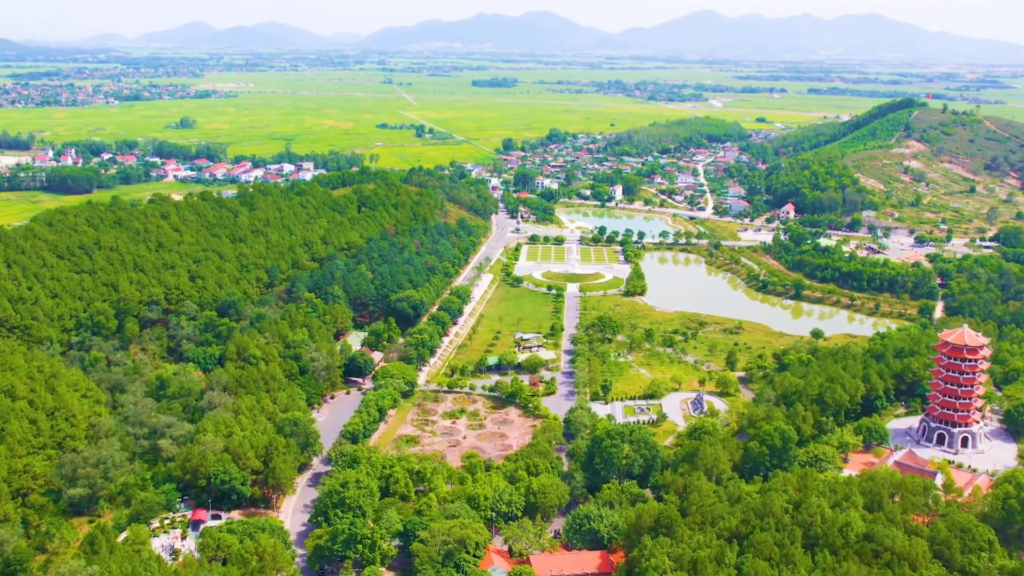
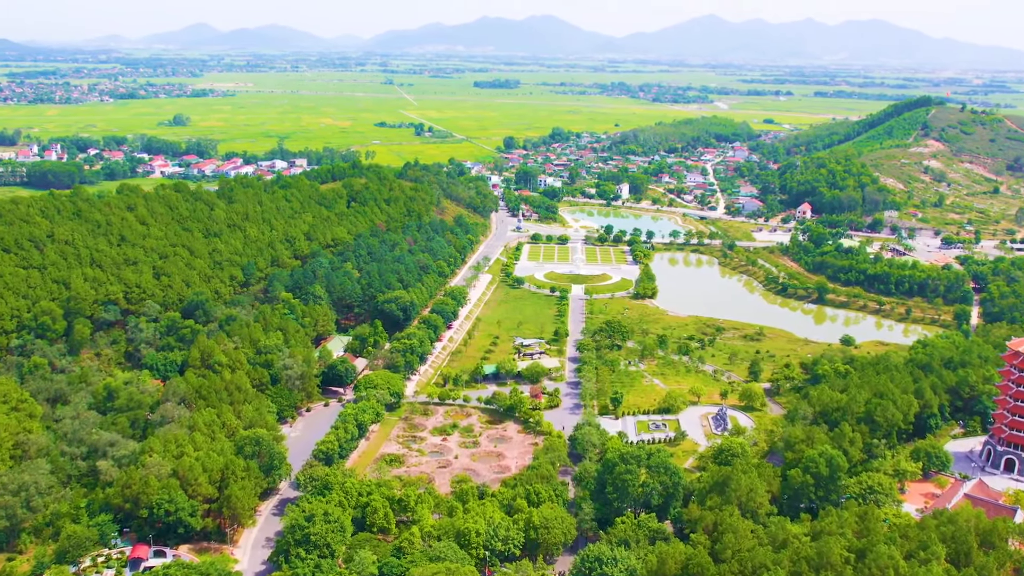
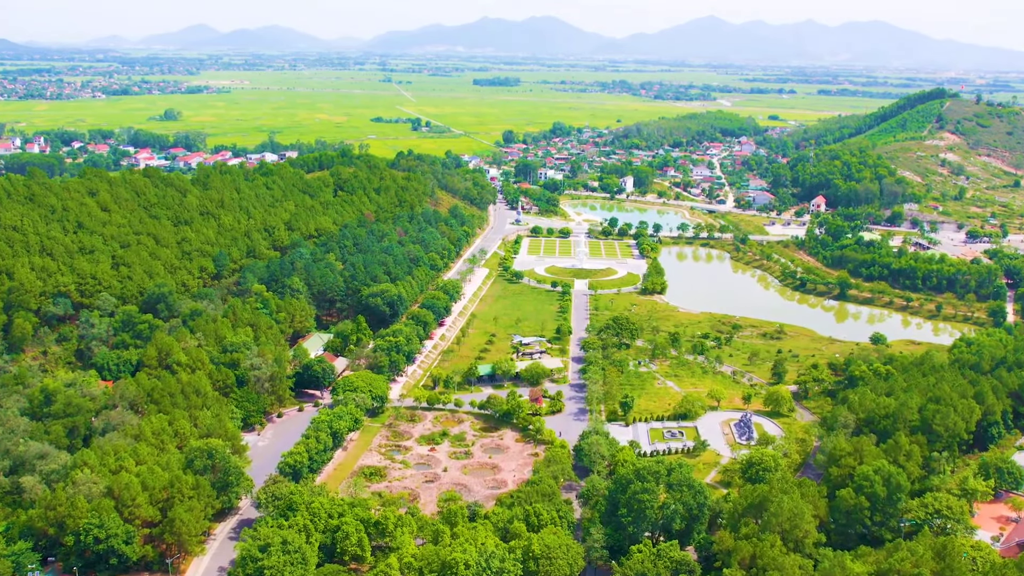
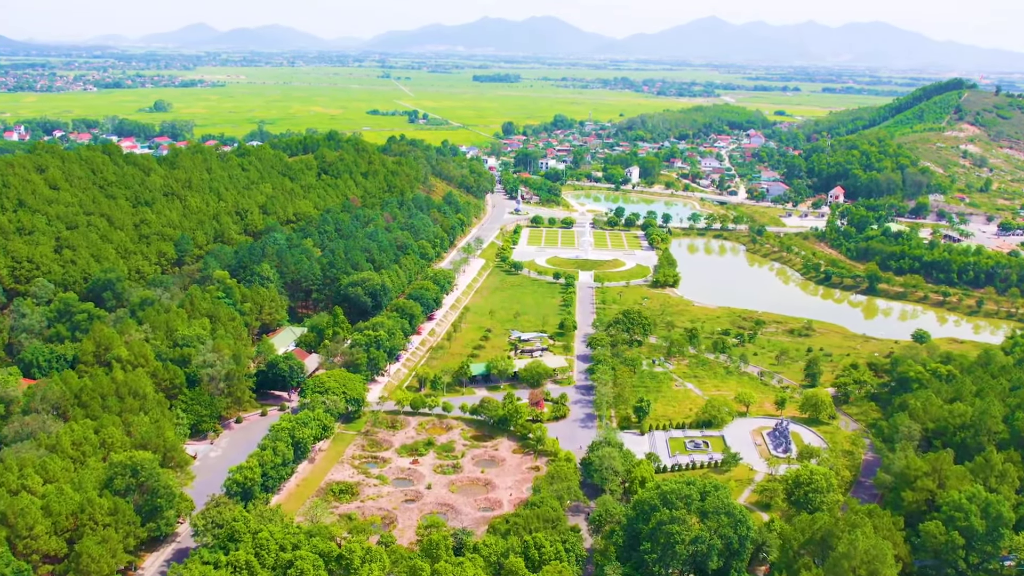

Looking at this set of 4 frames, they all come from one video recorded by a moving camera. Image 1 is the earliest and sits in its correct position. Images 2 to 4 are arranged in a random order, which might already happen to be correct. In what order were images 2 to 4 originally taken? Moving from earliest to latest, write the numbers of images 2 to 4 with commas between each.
2, 3, 4
